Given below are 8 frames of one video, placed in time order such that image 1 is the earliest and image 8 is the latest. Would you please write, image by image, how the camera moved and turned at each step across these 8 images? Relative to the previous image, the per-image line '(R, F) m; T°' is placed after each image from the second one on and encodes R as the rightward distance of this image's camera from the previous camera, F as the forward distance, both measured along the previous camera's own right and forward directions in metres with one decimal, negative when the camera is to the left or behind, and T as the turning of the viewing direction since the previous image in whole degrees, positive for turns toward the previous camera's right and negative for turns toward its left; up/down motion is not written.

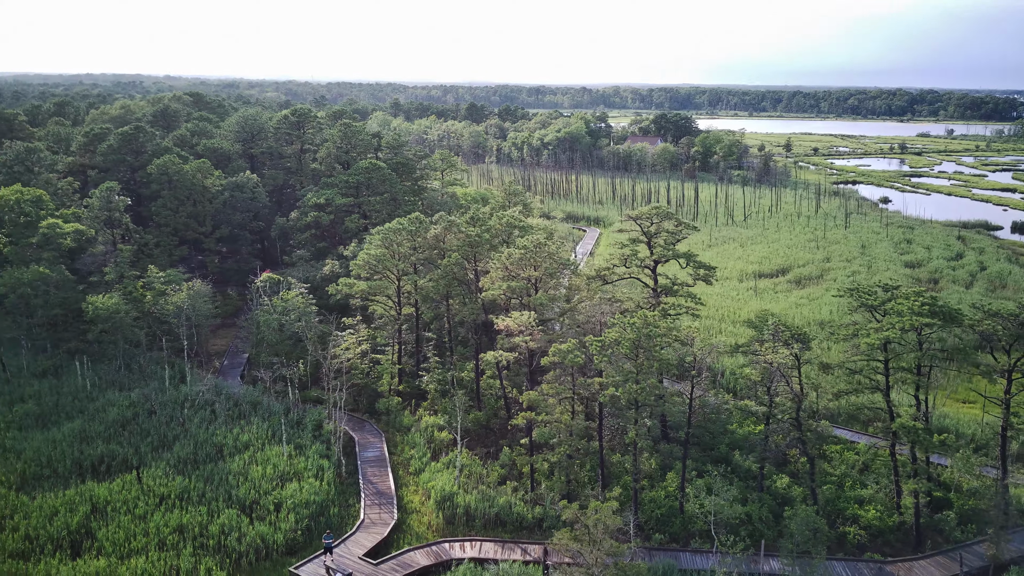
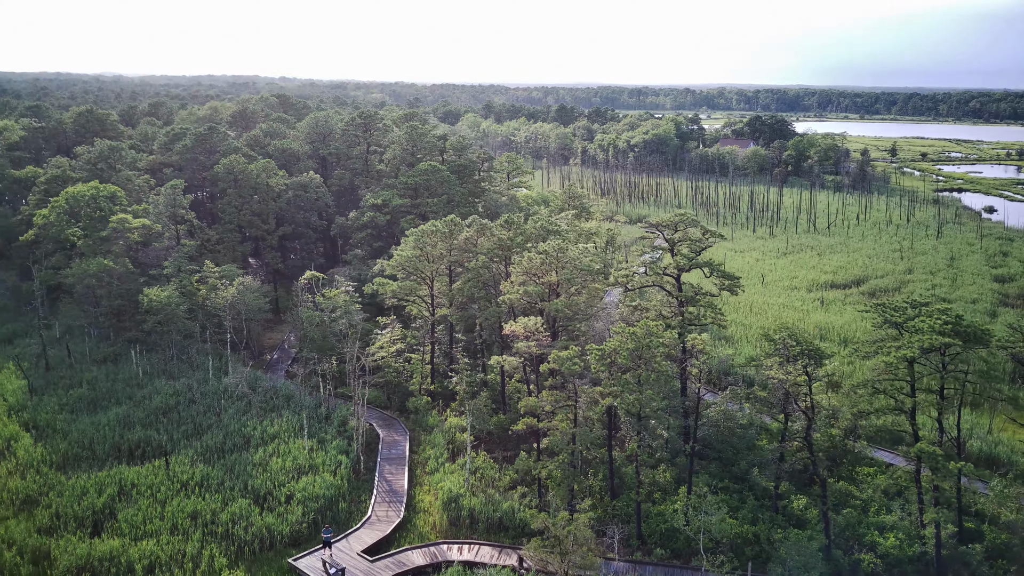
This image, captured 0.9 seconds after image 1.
(+2.2, +0.2) m; -7°
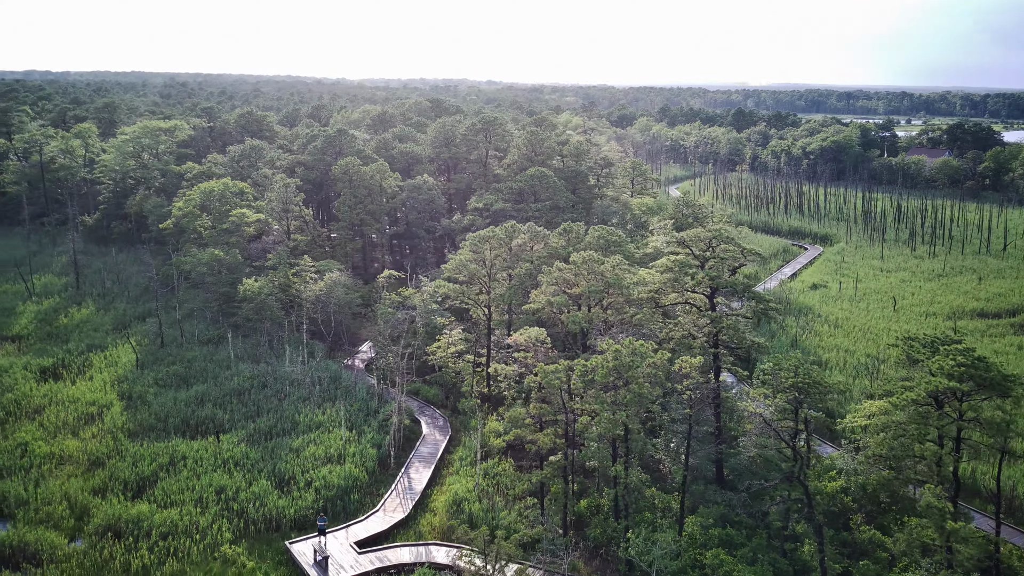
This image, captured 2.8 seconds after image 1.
(+4.6, +0.5) m; -13°
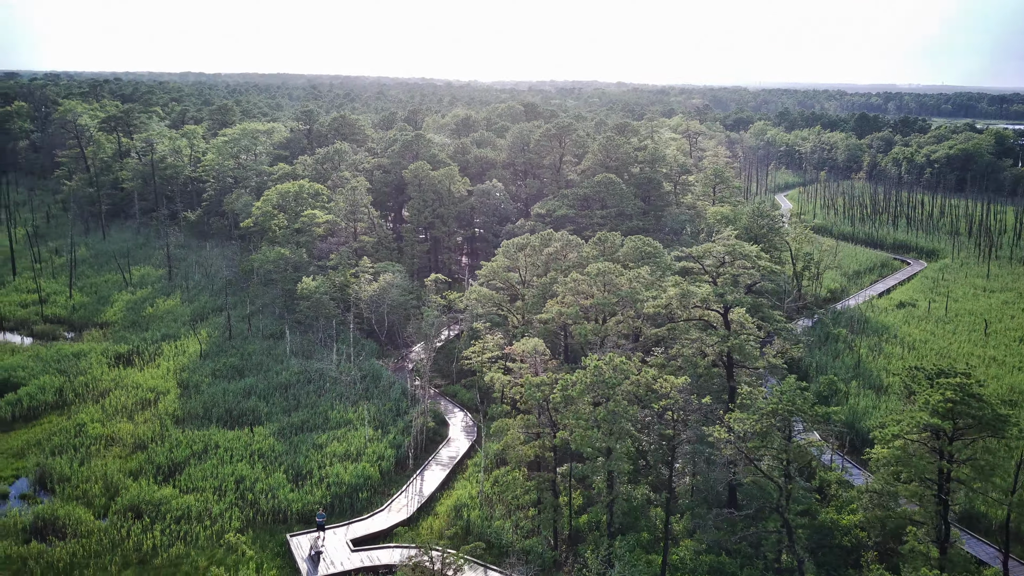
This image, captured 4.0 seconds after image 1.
(+3.1, +0.2) m; -8°
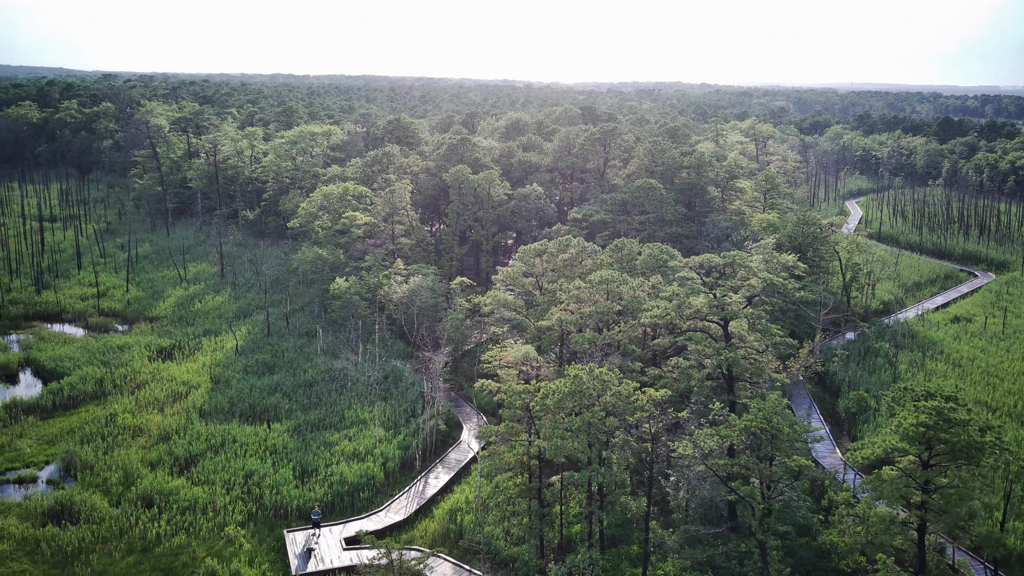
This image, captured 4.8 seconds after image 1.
(+2.1, +0.1) m; -5°
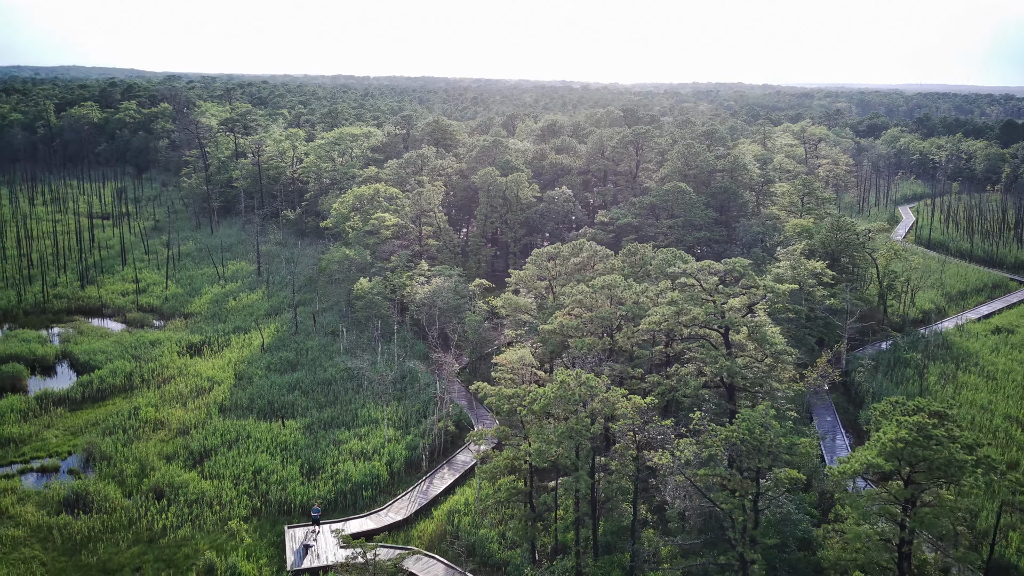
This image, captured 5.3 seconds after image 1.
(+1.5, 0.0) m; -4°
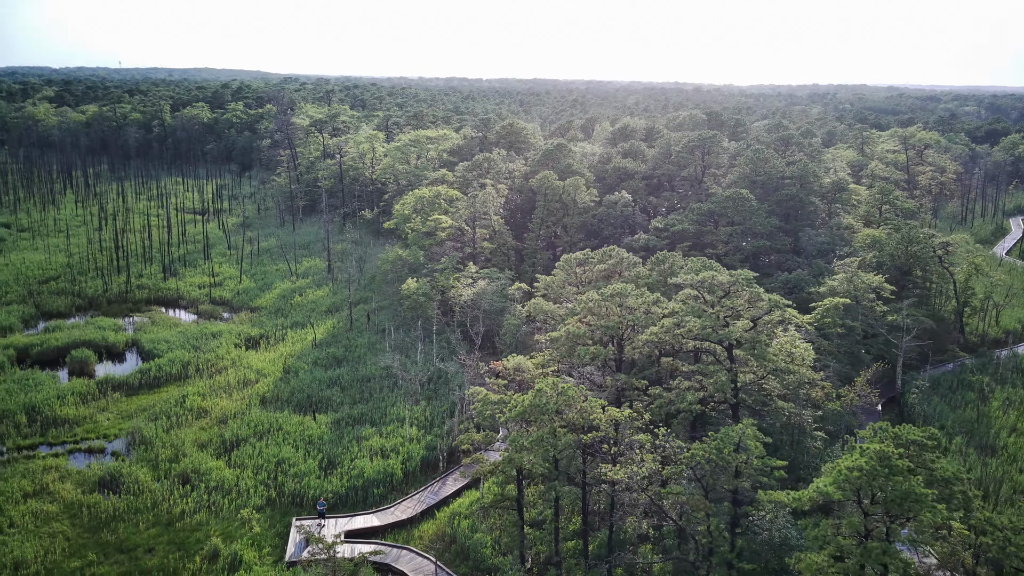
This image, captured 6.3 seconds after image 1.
(+2.7, +0.2) m; -7°
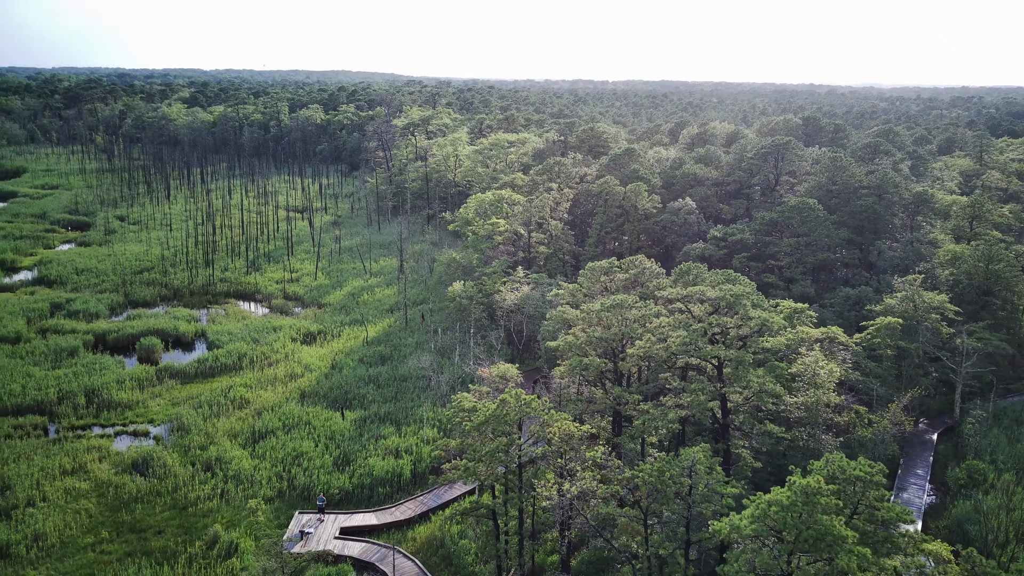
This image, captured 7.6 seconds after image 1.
(+3.3, +0.4) m; -8°
